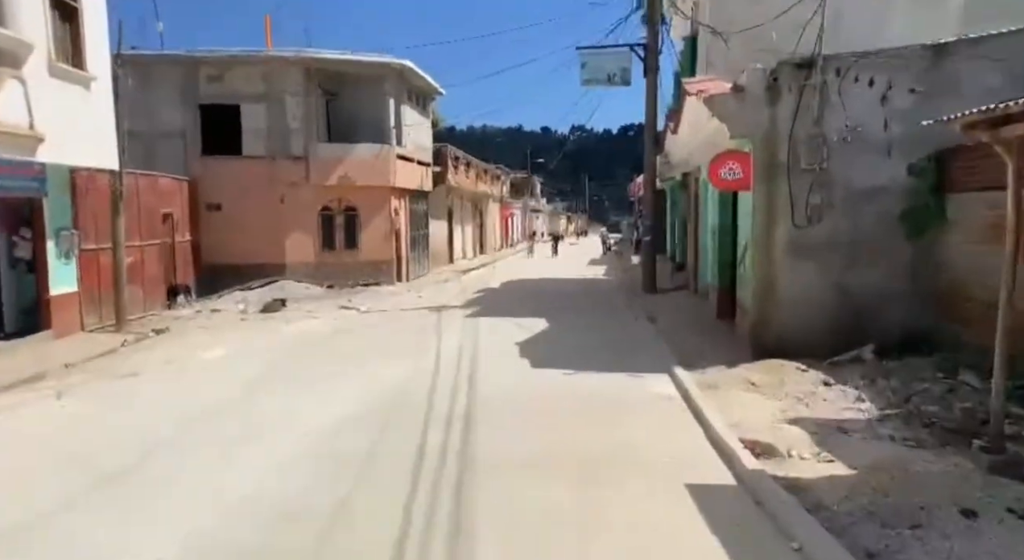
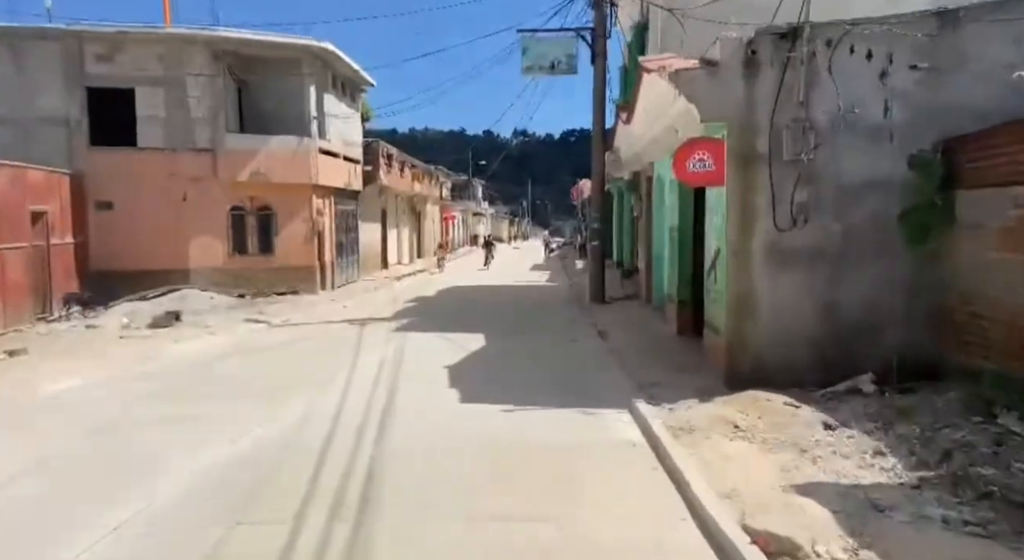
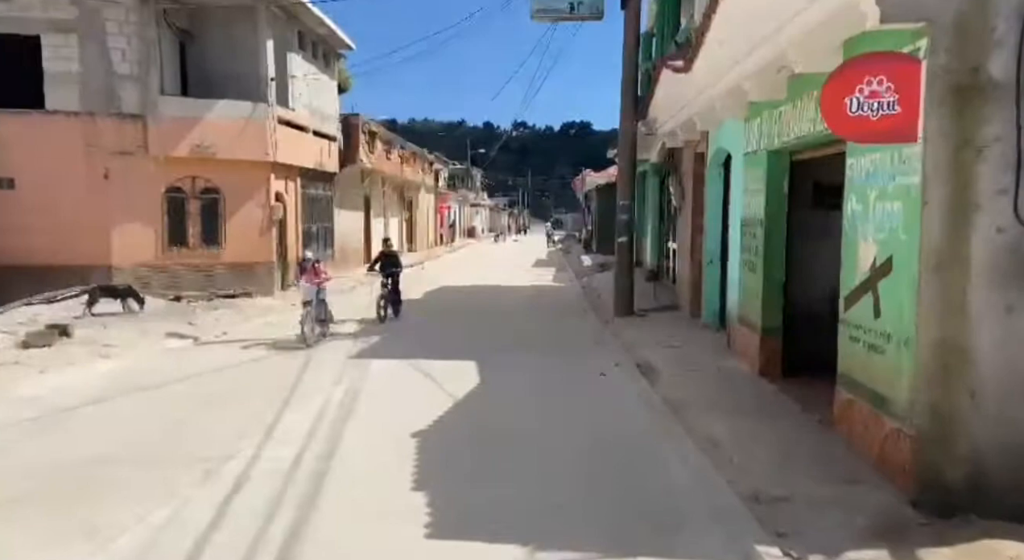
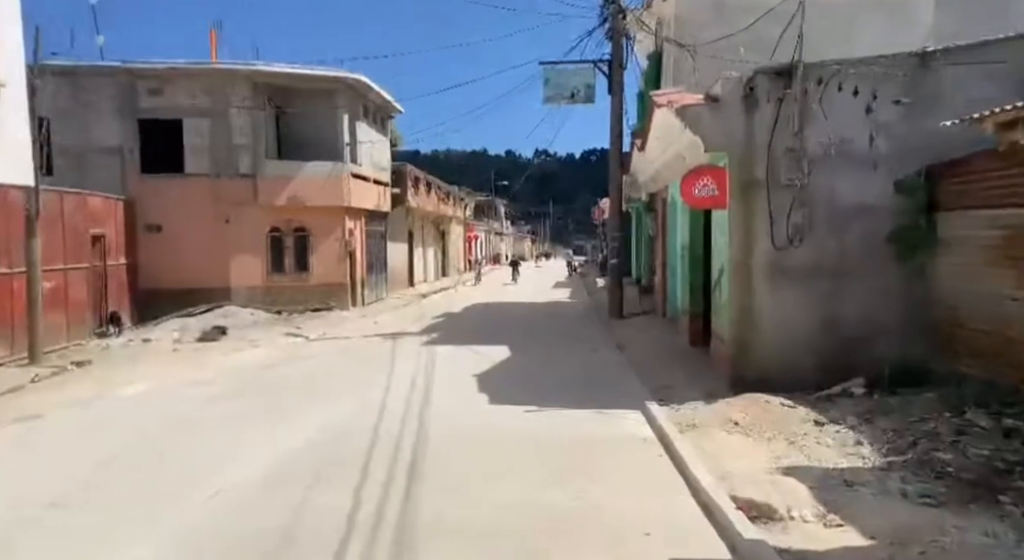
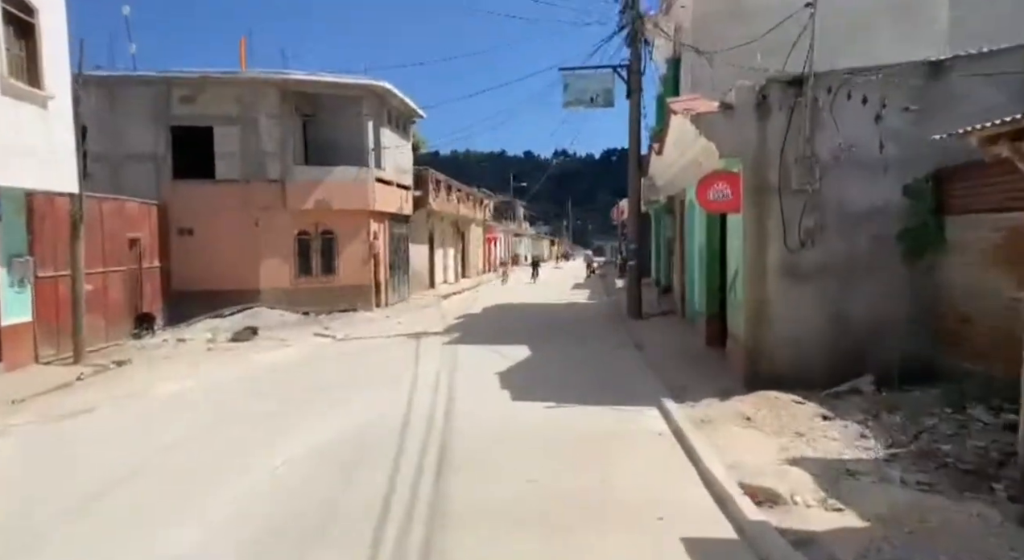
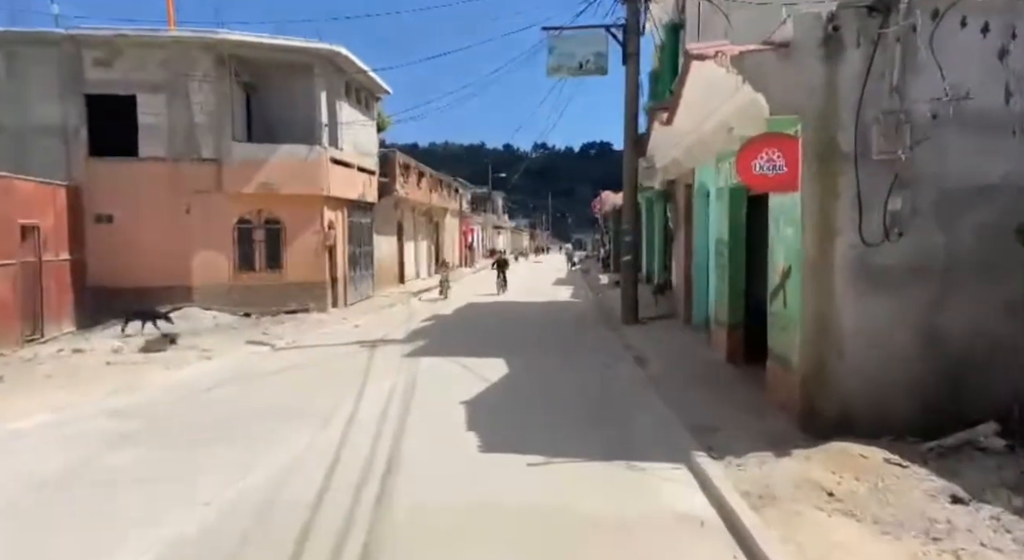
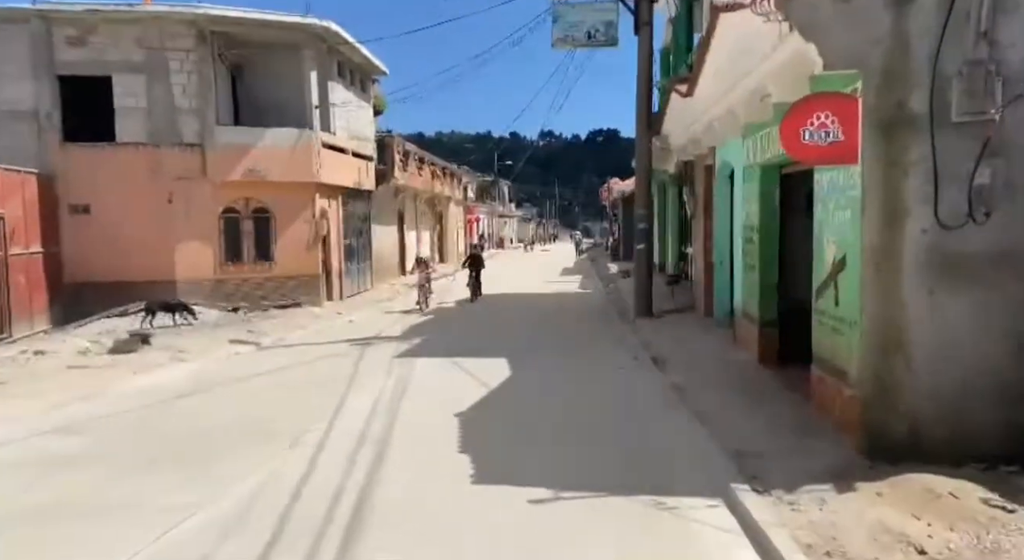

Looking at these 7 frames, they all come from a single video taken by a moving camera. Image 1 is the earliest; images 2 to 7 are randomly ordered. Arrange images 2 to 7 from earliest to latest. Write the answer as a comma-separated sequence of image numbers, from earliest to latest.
5, 4, 2, 6, 7, 3
